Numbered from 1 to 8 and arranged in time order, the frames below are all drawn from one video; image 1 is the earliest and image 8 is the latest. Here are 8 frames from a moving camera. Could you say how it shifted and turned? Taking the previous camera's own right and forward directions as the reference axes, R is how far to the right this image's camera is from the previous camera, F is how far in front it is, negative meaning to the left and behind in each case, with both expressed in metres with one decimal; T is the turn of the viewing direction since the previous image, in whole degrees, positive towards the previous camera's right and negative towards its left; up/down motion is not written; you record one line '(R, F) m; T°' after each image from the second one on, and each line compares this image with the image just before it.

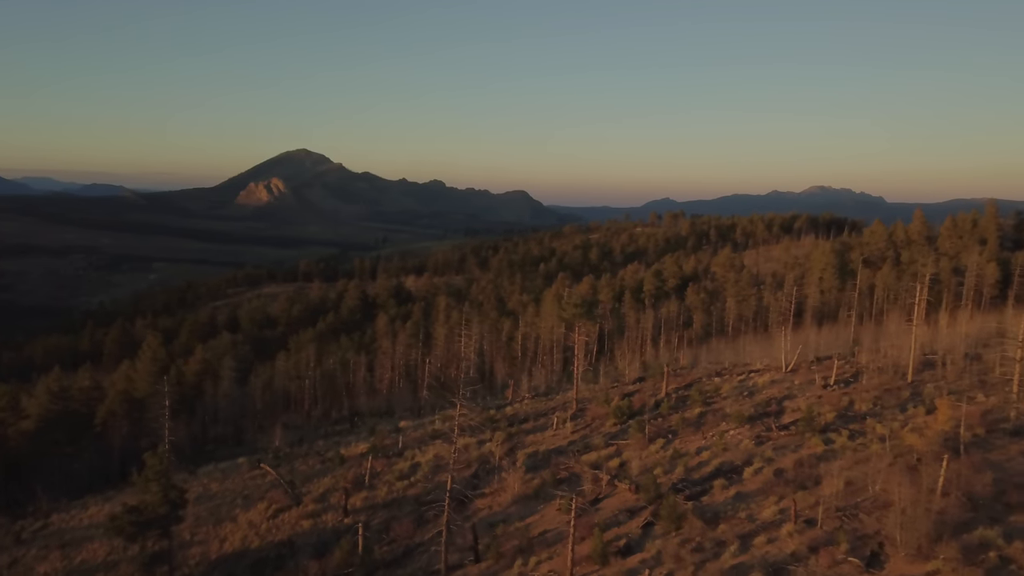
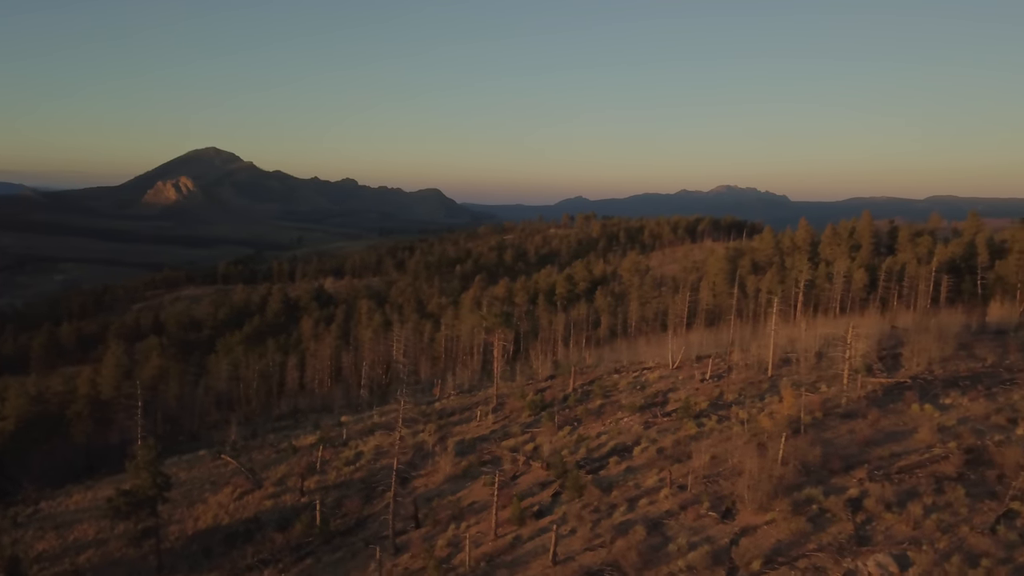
(-0.3, -3.6) m; +5°
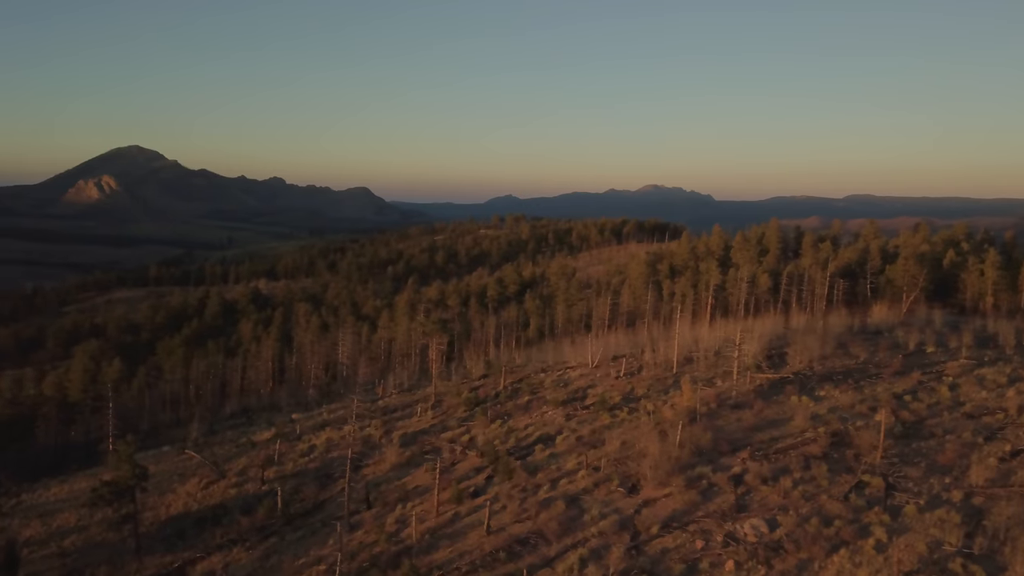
(-0.2, -3.0) m; +4°
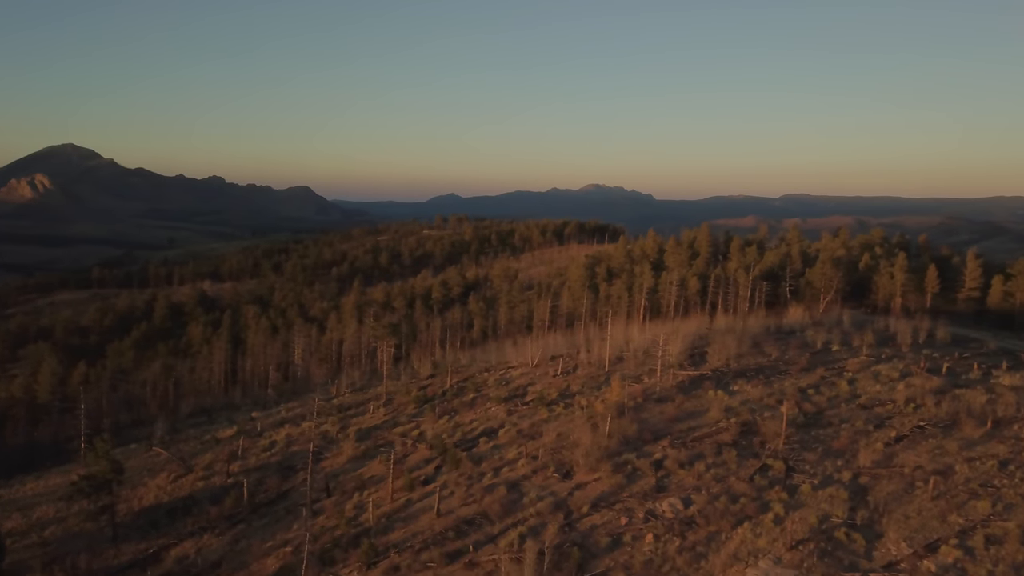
(-0.1, -2.4) m; +3°
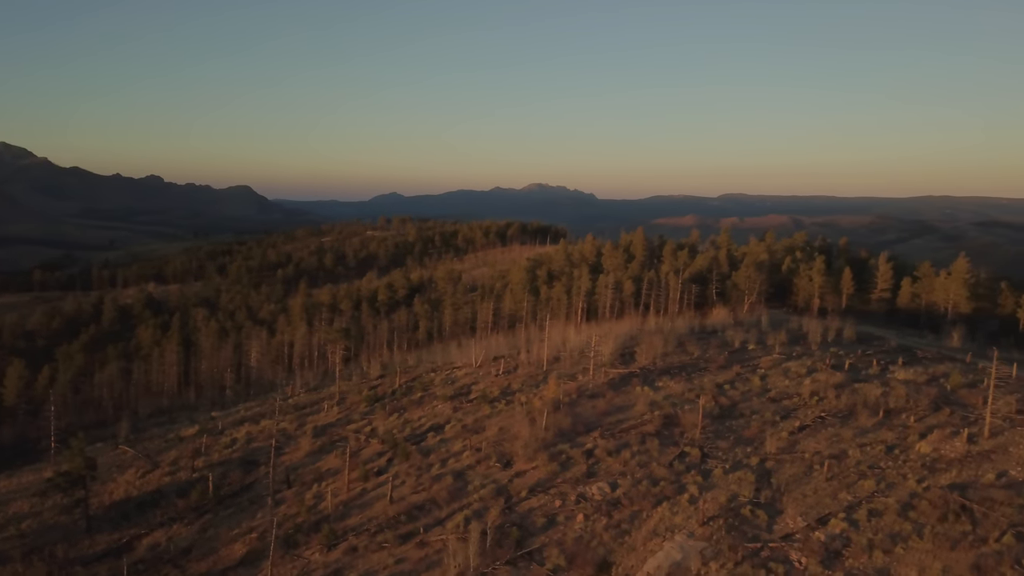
(0.0, -2.4) m; +3°
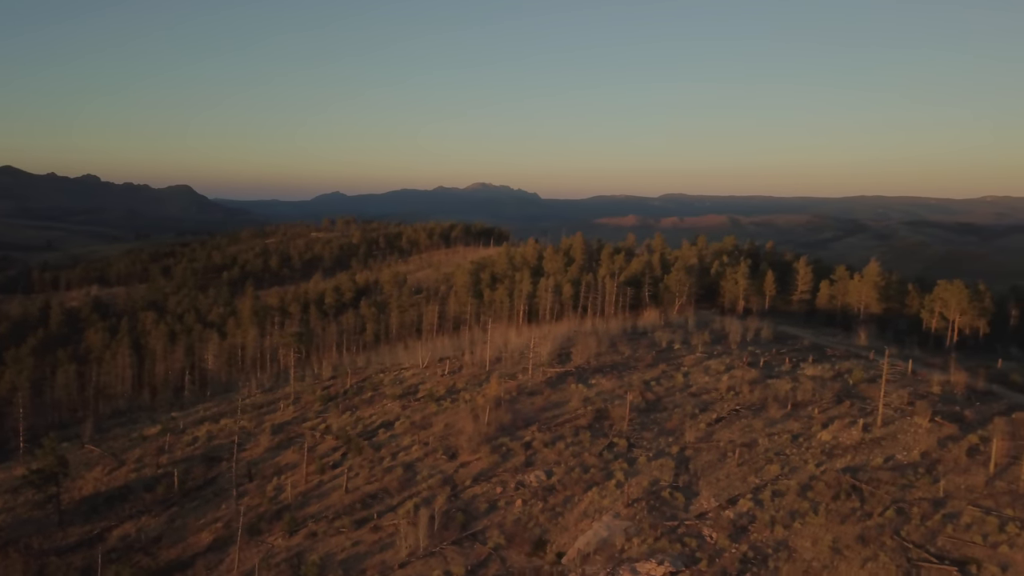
(0.0, -2.4) m; +3°
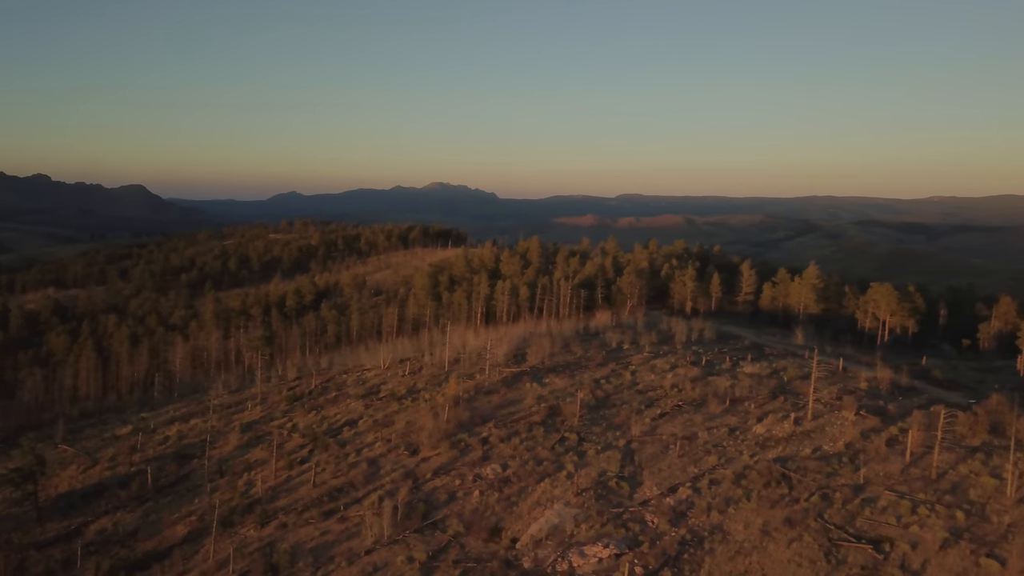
(0.0, -1.8) m; +2°
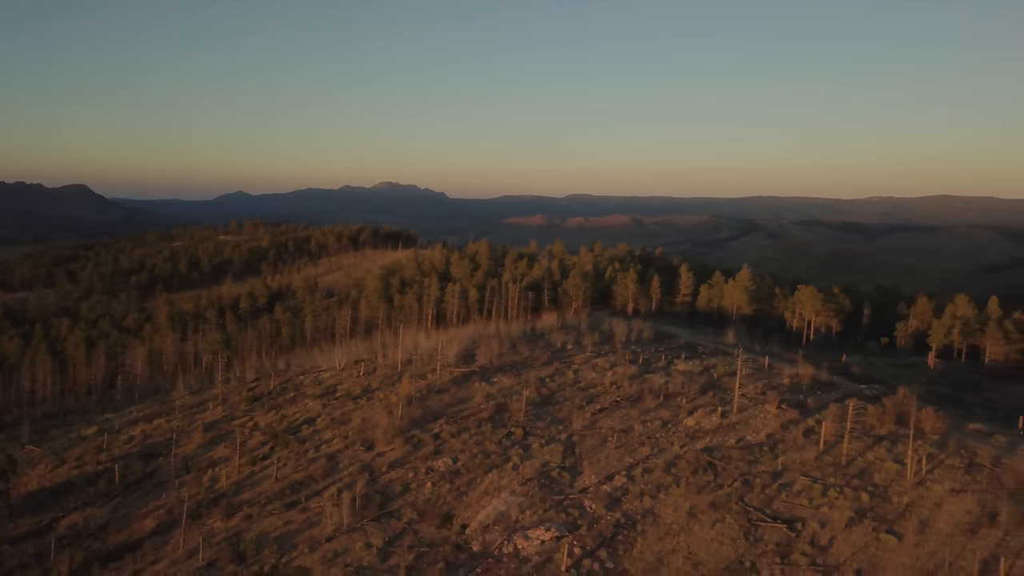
(0.0, -2.1) m; +3°
